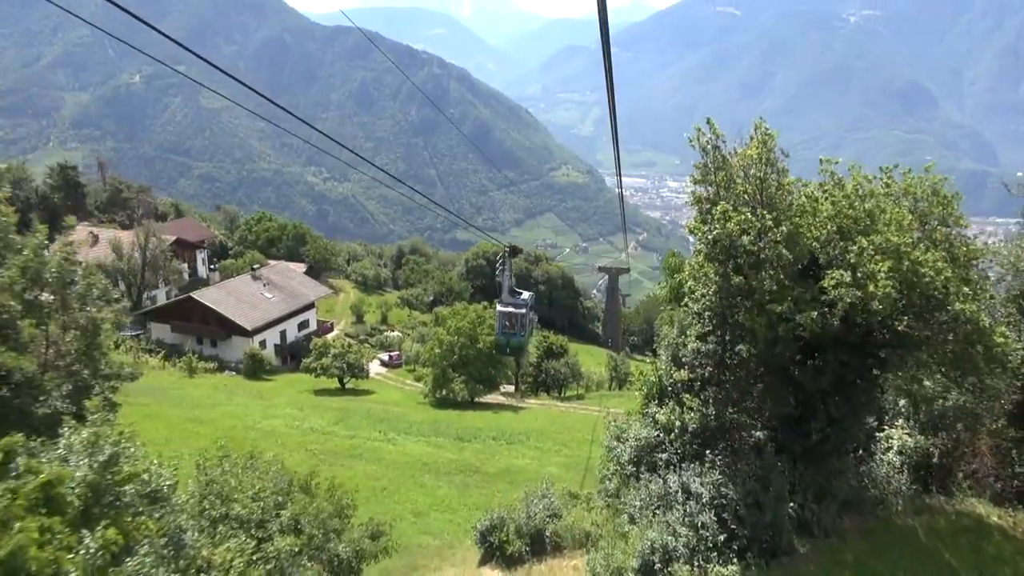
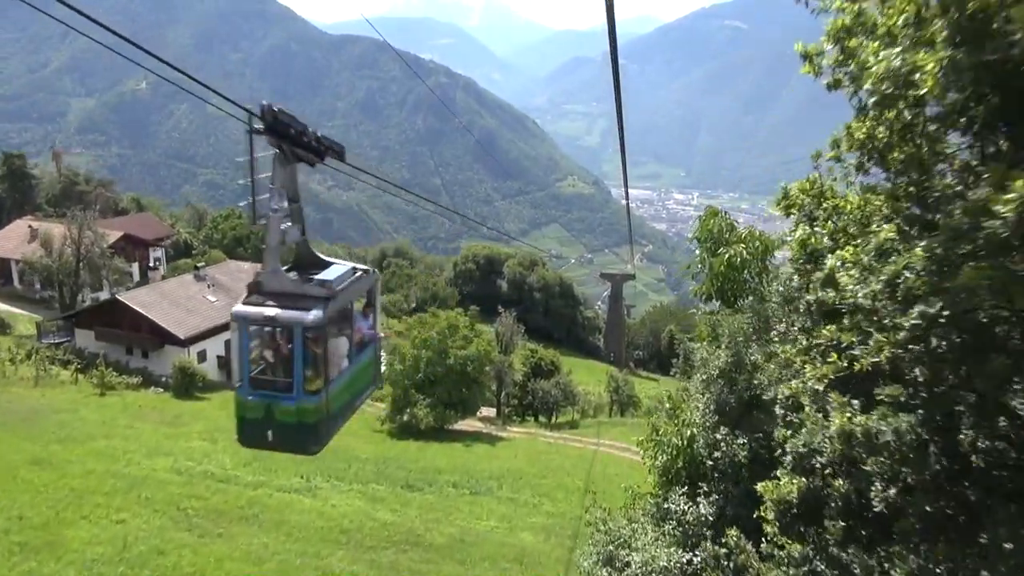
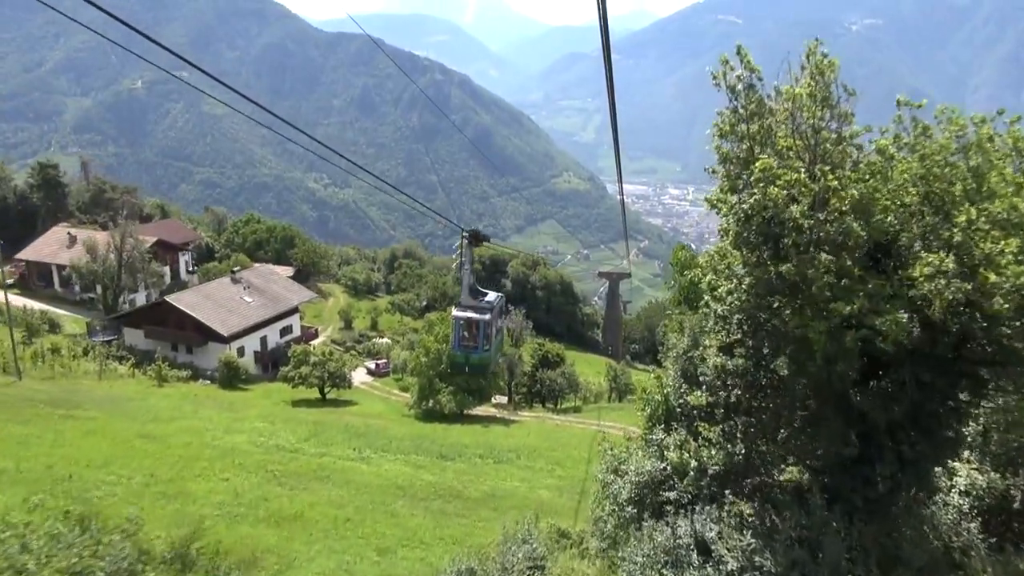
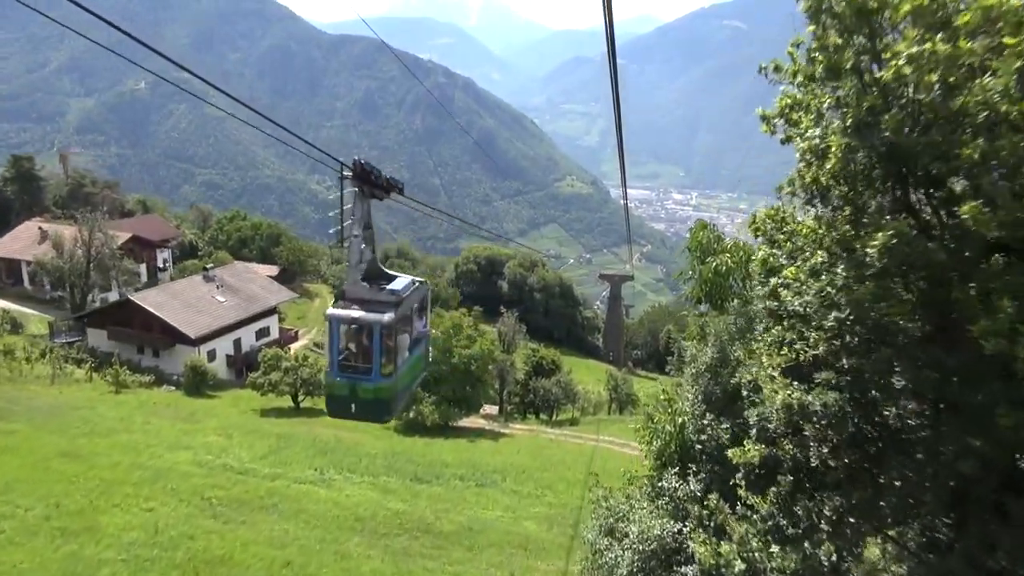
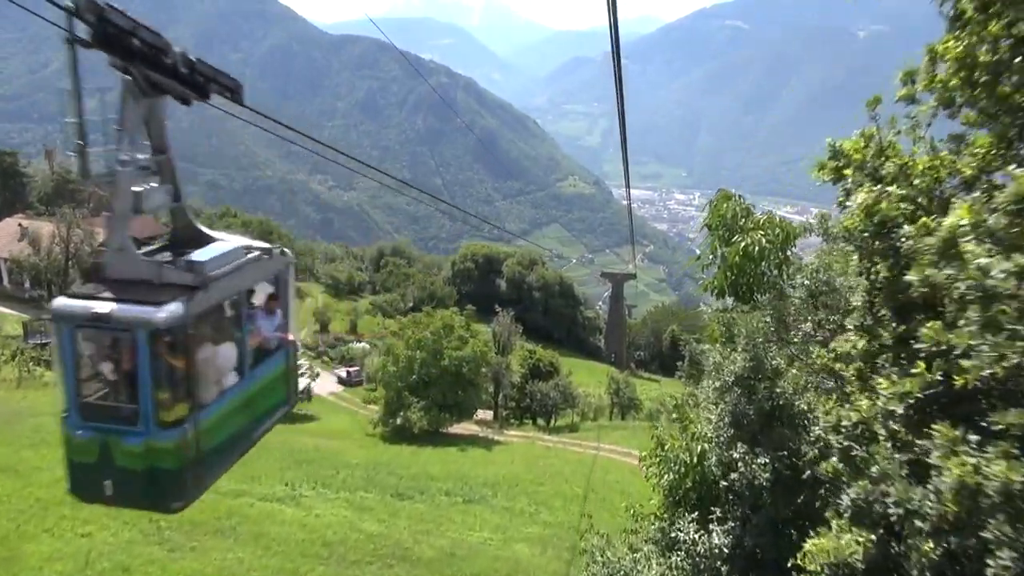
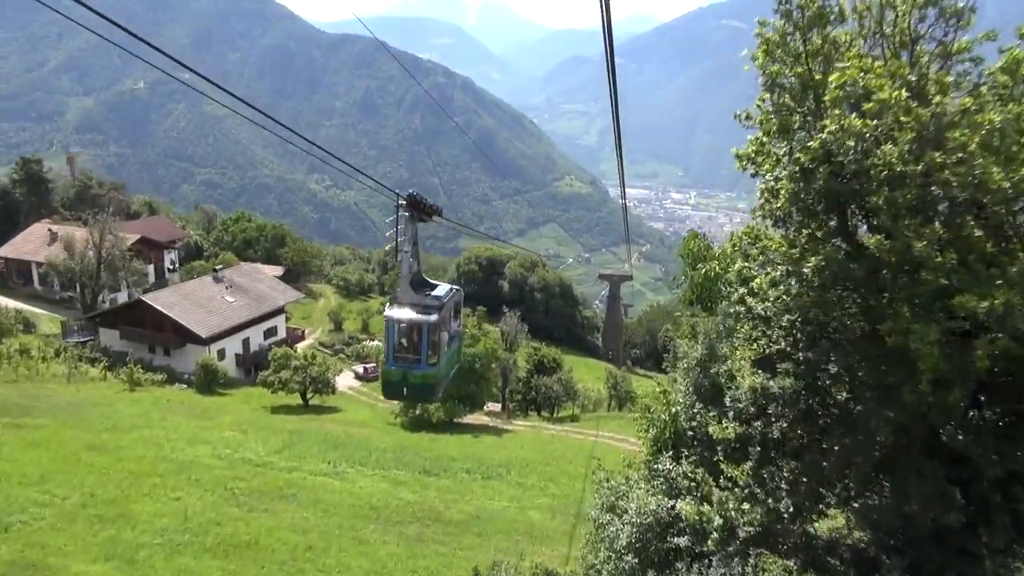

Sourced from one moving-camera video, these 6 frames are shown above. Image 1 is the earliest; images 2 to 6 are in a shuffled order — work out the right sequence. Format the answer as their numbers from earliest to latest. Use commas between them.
3, 6, 4, 2, 5
